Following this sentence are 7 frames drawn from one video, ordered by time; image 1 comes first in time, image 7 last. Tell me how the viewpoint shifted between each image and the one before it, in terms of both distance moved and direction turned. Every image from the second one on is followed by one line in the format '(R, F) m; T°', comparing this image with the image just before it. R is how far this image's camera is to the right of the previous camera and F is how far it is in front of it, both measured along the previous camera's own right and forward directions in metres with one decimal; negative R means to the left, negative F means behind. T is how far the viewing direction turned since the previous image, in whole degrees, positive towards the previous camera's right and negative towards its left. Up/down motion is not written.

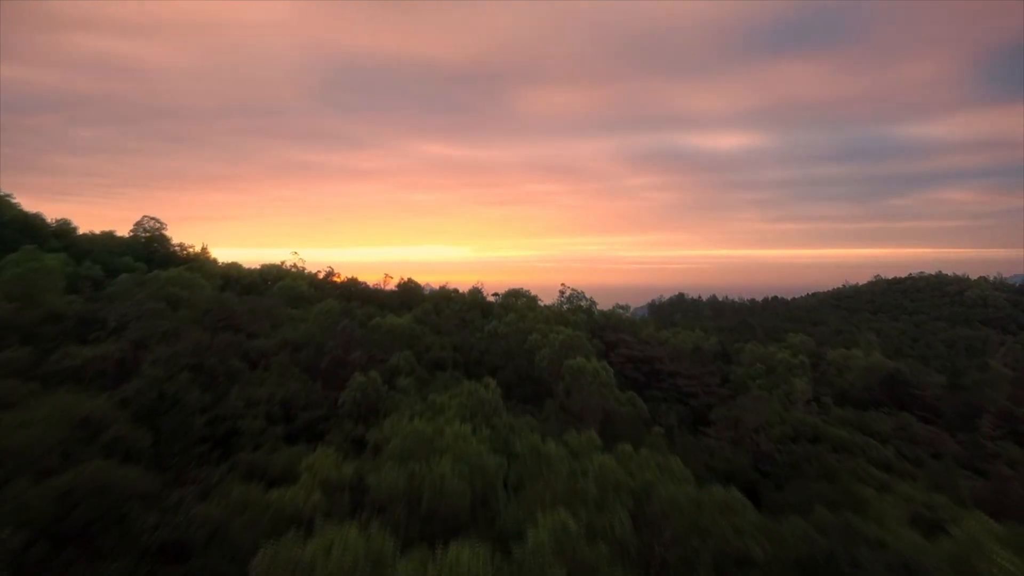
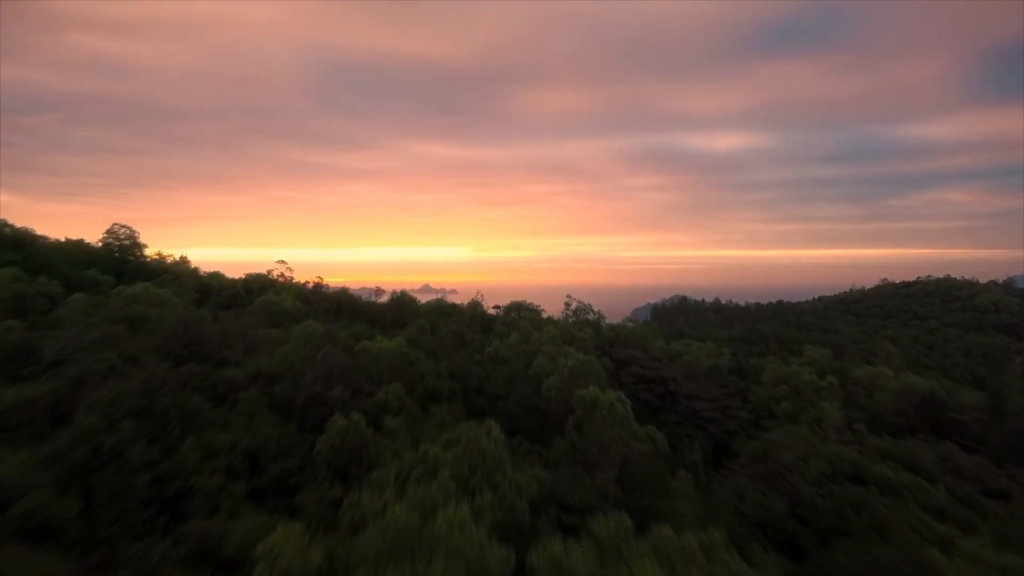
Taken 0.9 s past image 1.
(-0.1, +1.0) m; 0°
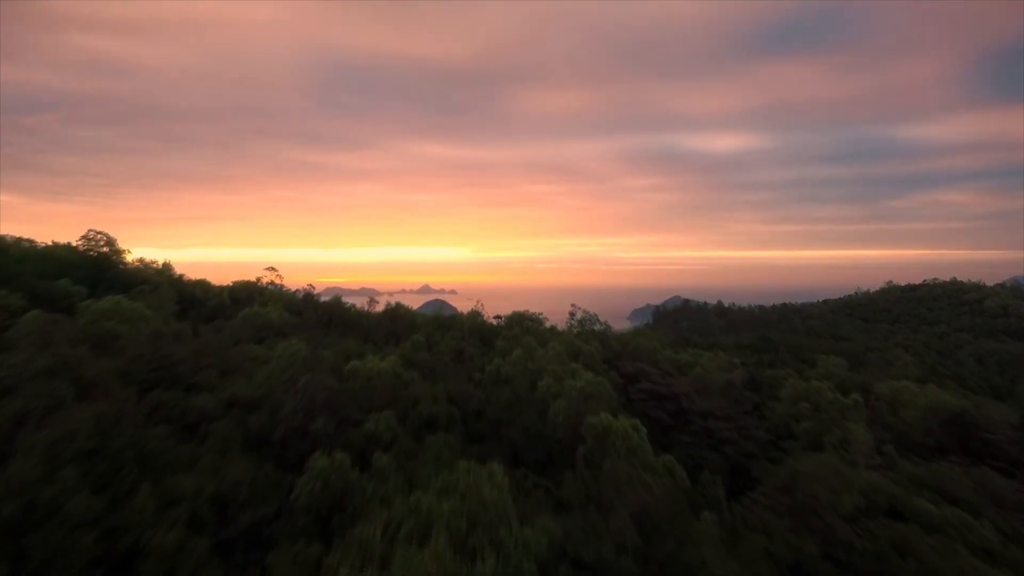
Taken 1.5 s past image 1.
(0.0, +0.7) m; 0°
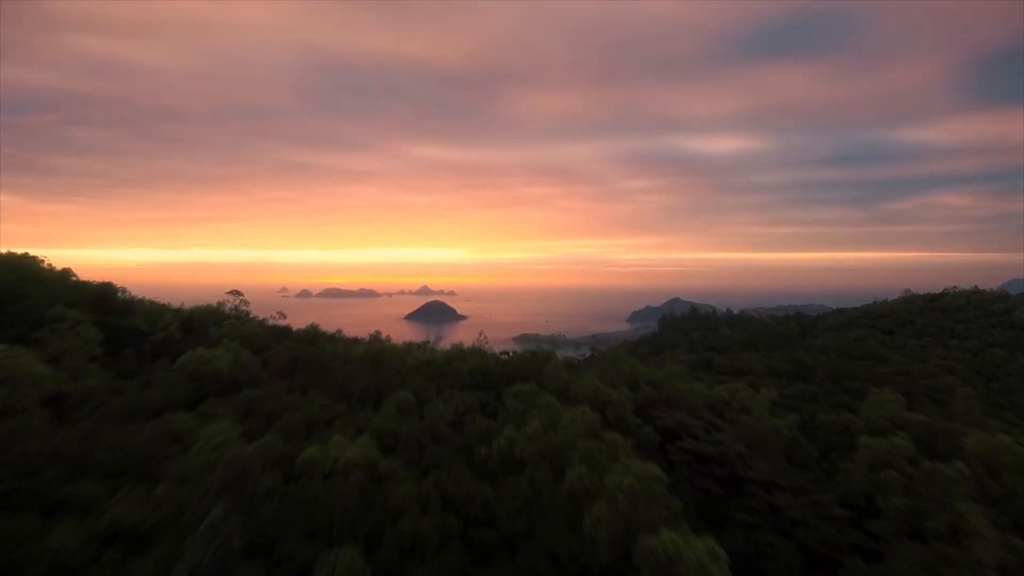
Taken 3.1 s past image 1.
(-0.2, +2.2) m; 0°
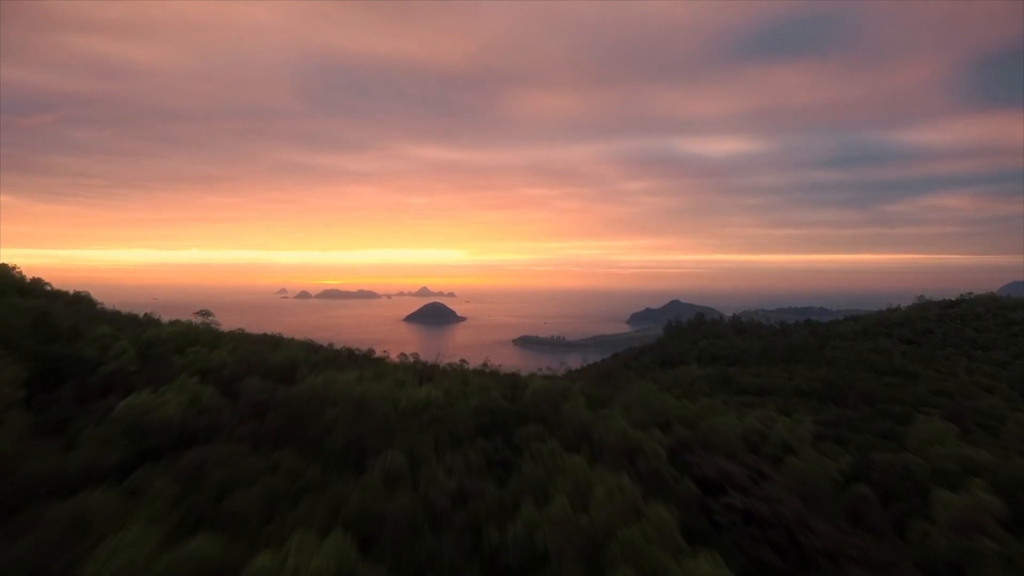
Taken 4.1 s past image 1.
(-0.2, +1.5) m; 0°
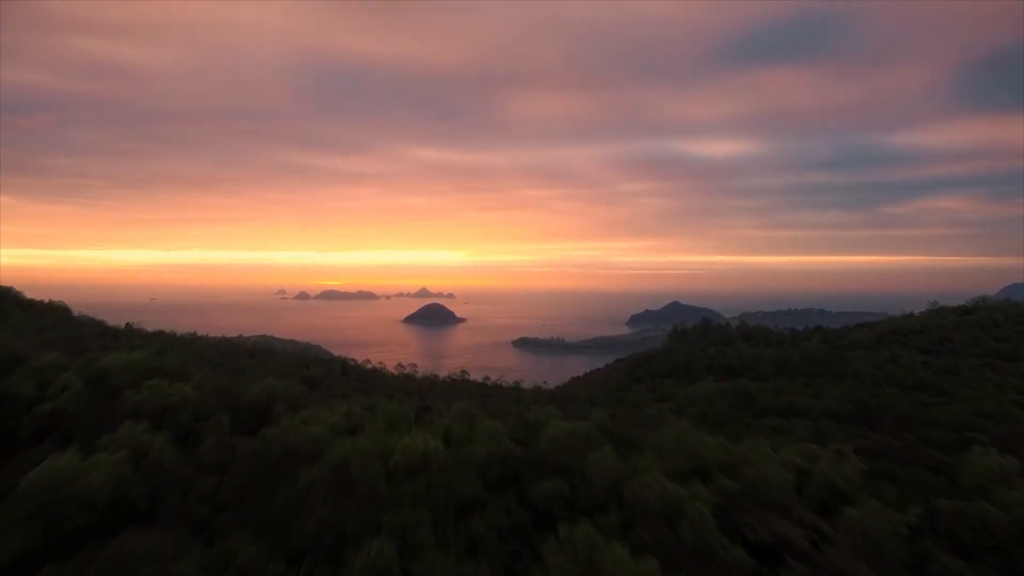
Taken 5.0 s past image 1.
(-0.2, +1.4) m; 0°
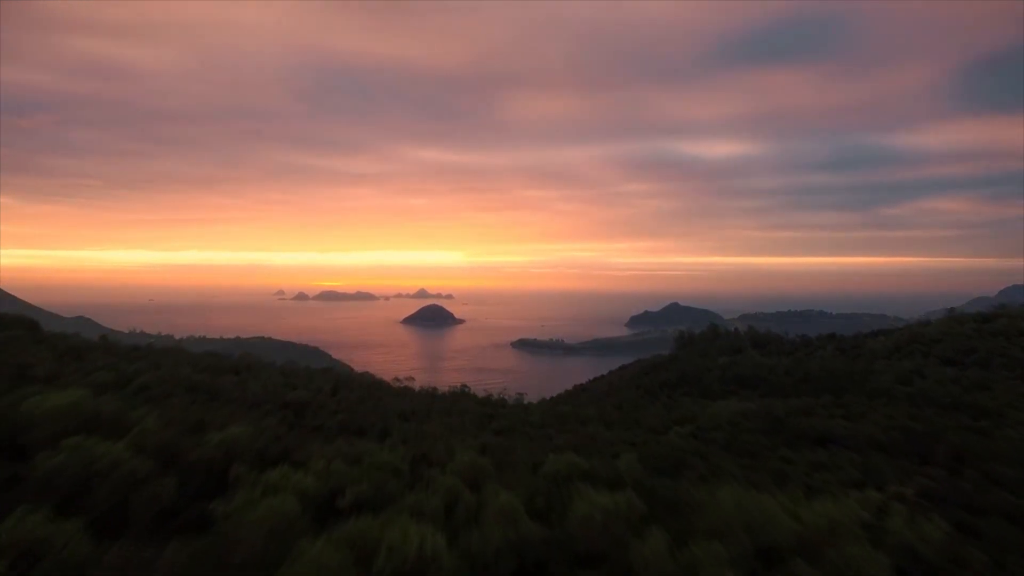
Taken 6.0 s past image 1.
(-0.2, +1.7) m; 0°
